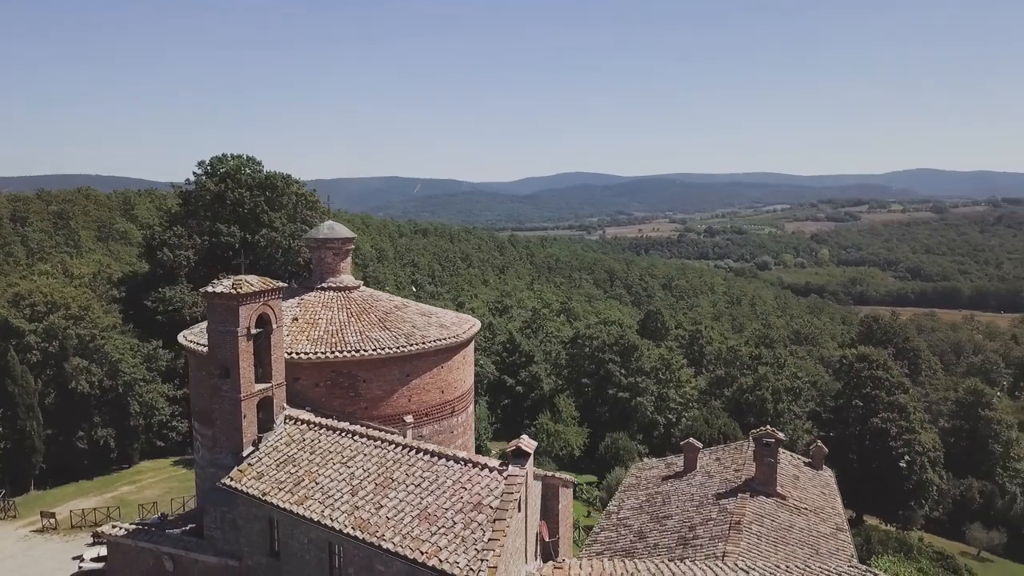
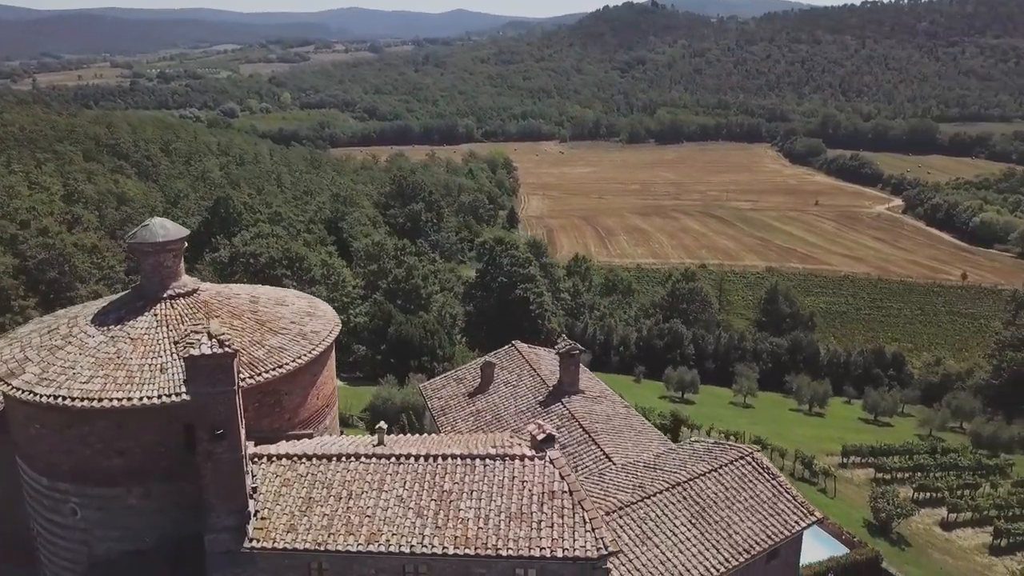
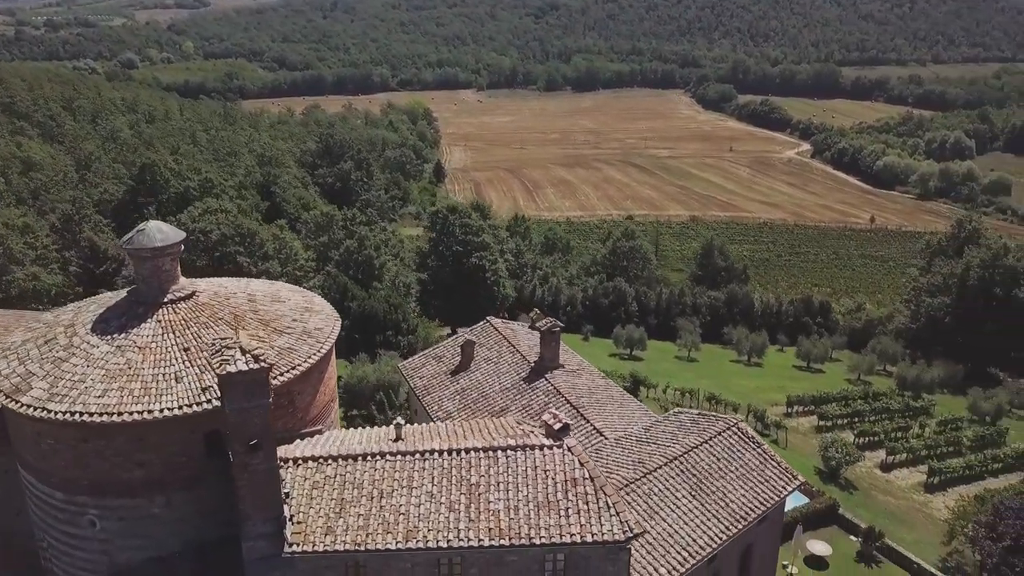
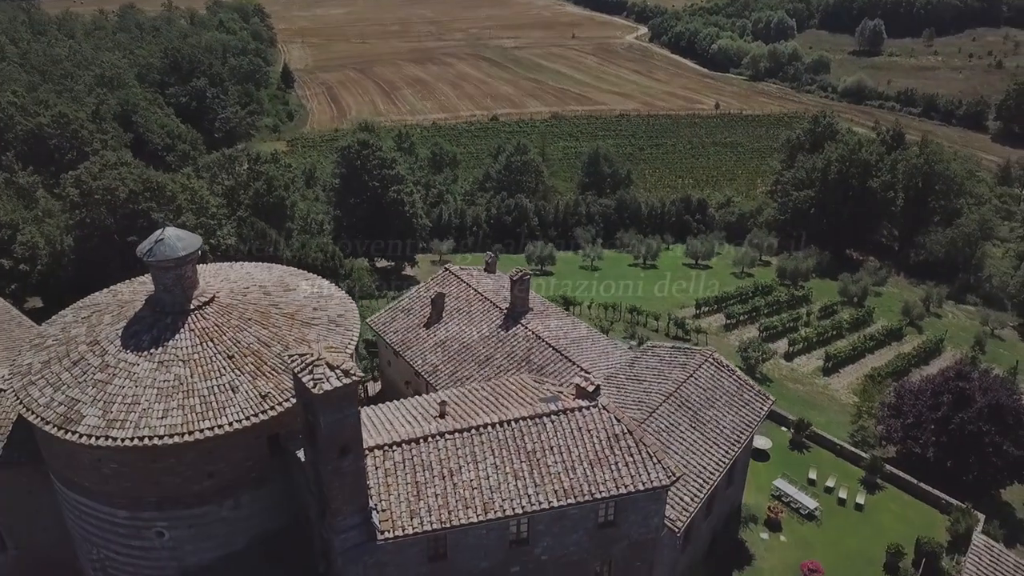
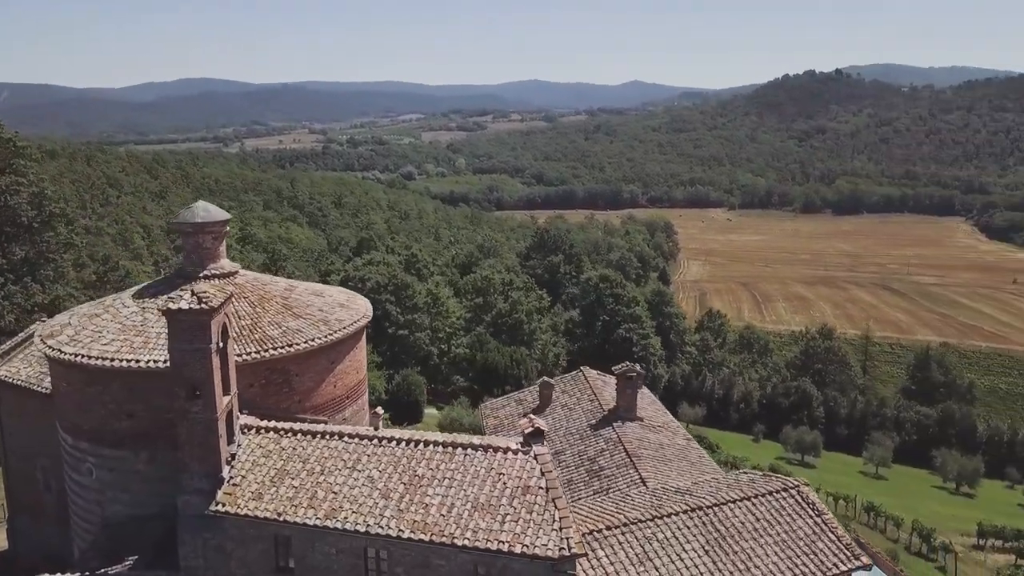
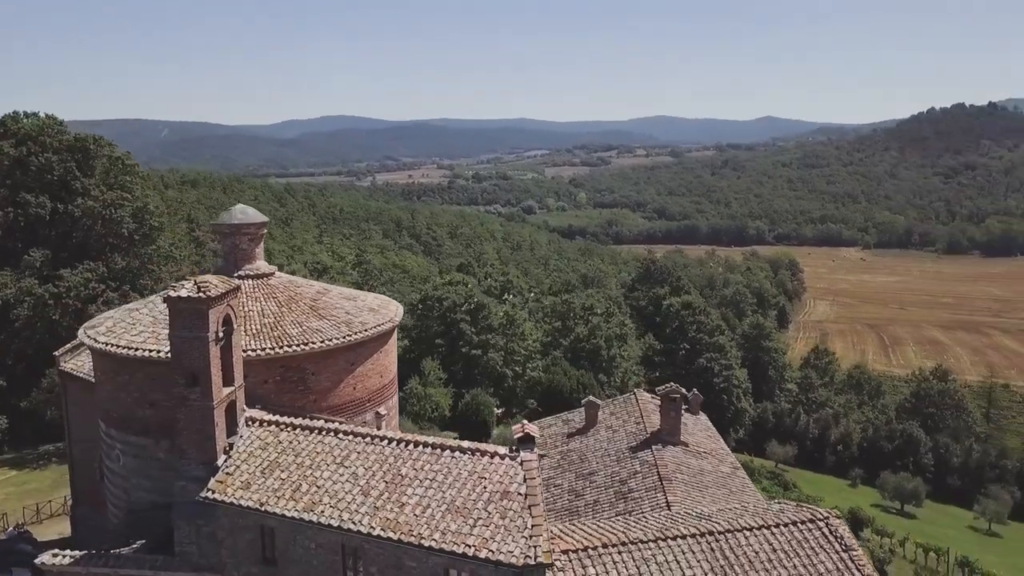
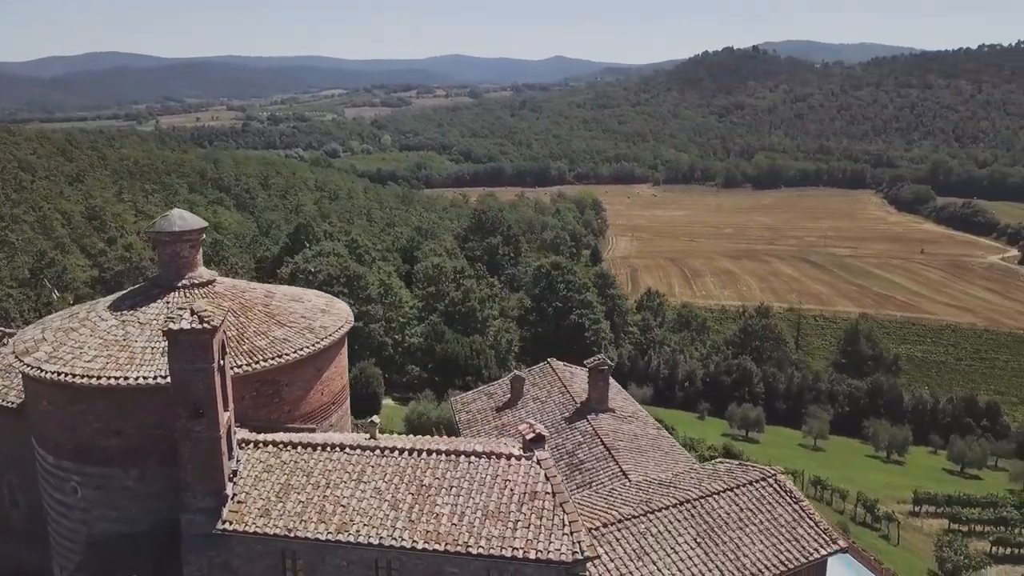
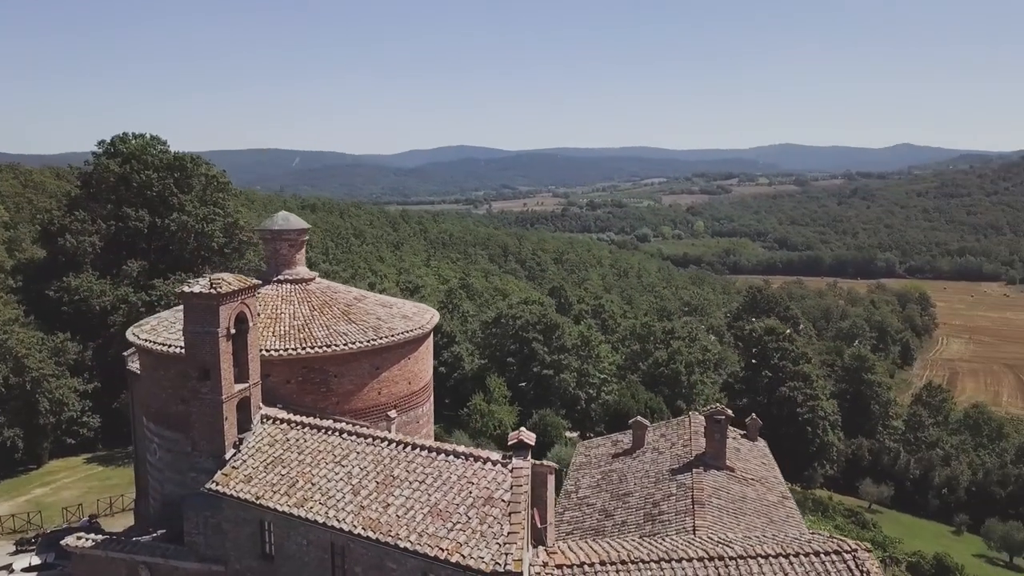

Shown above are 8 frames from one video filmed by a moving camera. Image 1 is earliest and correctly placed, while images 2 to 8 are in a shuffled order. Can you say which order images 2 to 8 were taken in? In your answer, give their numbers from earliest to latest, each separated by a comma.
8, 6, 5, 7, 2, 3, 4
